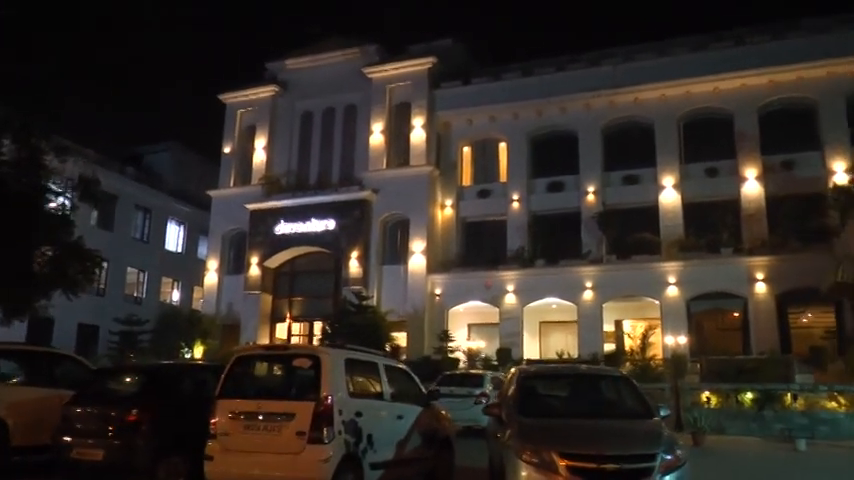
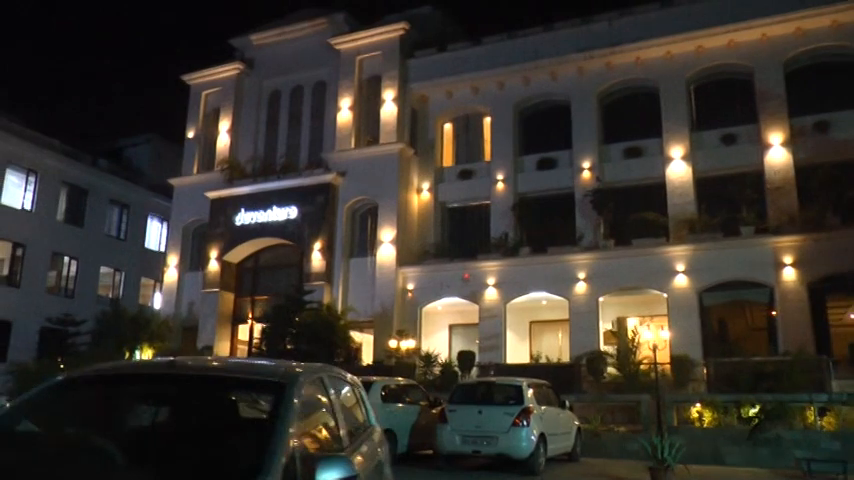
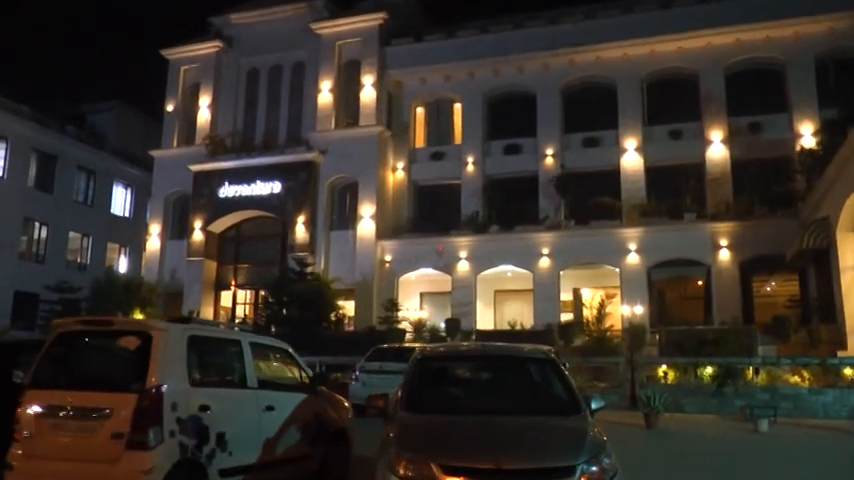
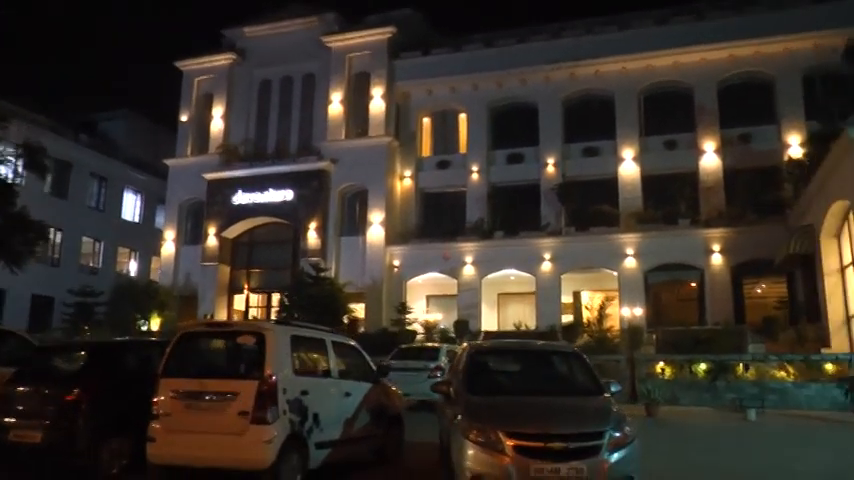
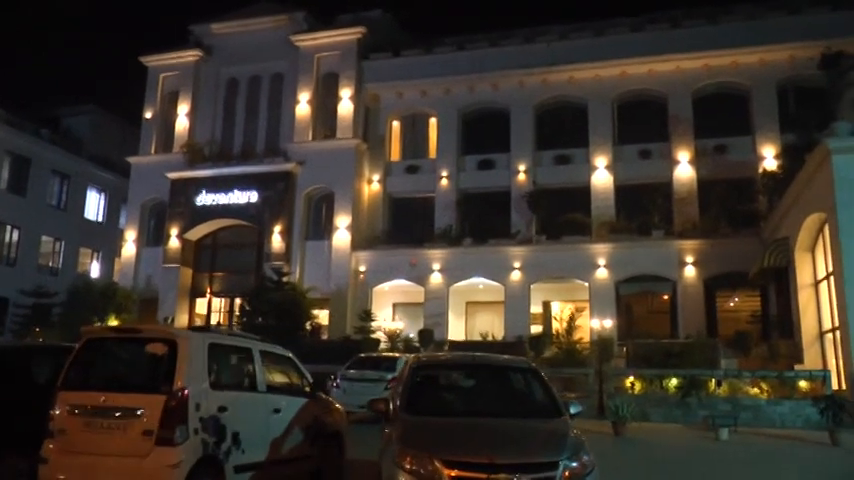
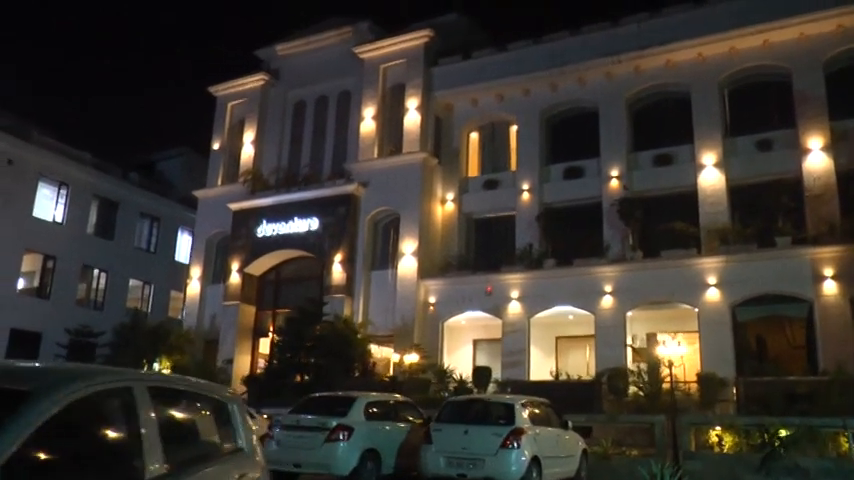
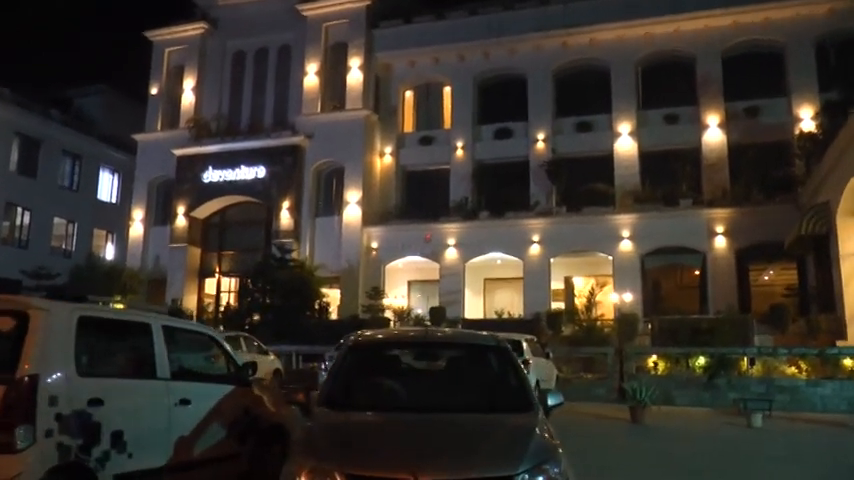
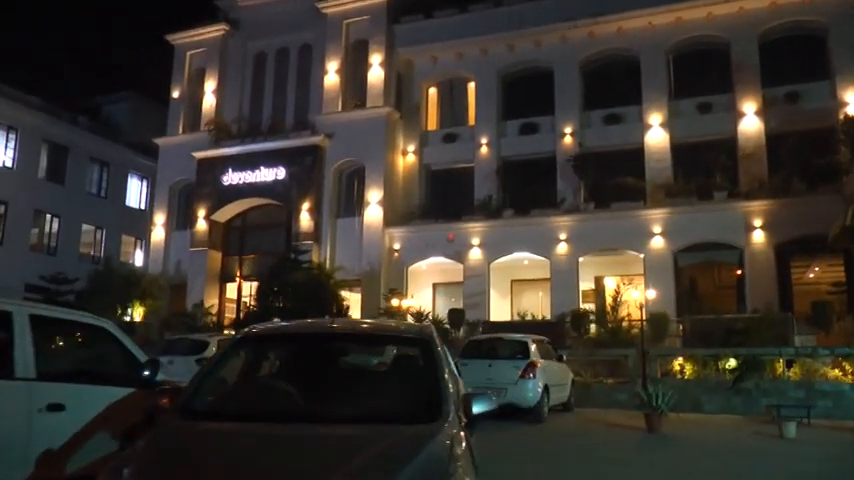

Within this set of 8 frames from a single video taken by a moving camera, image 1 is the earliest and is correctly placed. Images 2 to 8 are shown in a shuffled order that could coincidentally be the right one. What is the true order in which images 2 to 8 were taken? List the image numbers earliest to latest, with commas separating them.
4, 5, 3, 7, 8, 2, 6
